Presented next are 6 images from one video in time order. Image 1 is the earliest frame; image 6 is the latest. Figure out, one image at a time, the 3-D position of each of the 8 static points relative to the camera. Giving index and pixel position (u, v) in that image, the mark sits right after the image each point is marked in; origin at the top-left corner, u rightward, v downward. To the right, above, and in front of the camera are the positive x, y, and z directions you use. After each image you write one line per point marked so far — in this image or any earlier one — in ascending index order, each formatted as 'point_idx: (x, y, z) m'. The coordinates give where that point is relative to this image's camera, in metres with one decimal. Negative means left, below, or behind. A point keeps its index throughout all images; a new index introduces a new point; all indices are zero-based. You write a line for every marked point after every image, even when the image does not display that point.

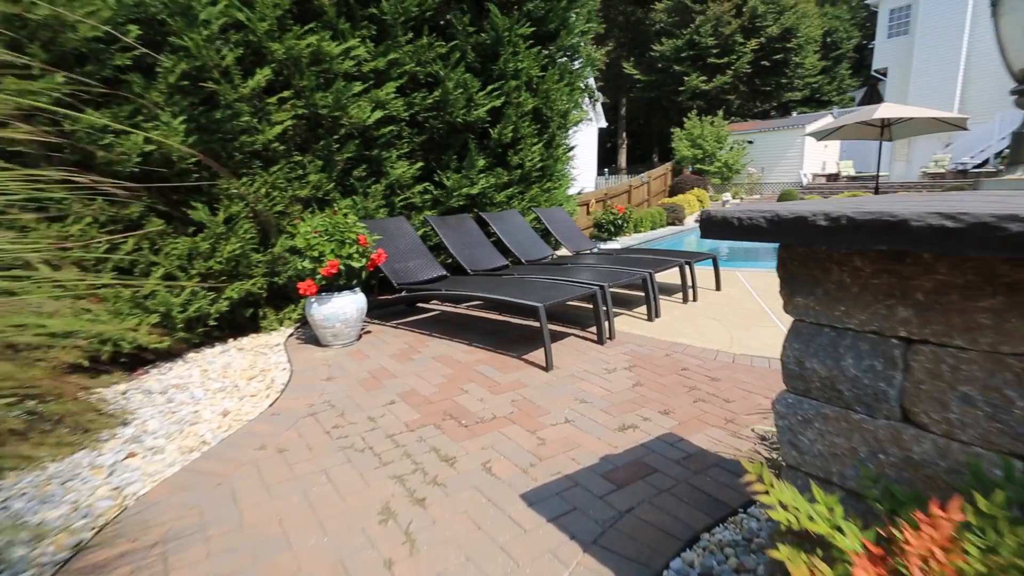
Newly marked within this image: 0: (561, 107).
0: (+0.7, +2.5, +7.5) m
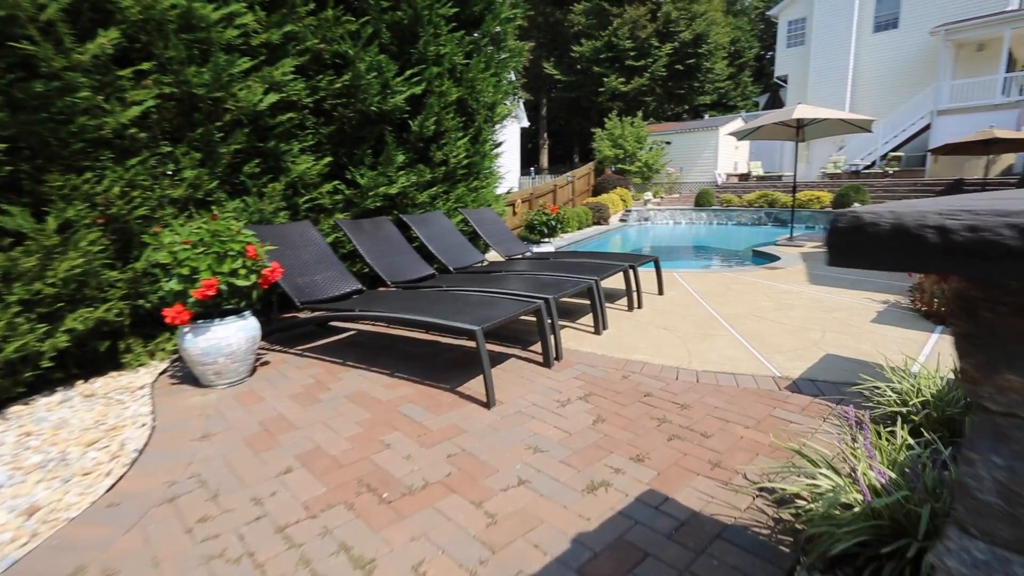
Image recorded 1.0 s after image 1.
0: (-0.3, +2.4, +6.9) m
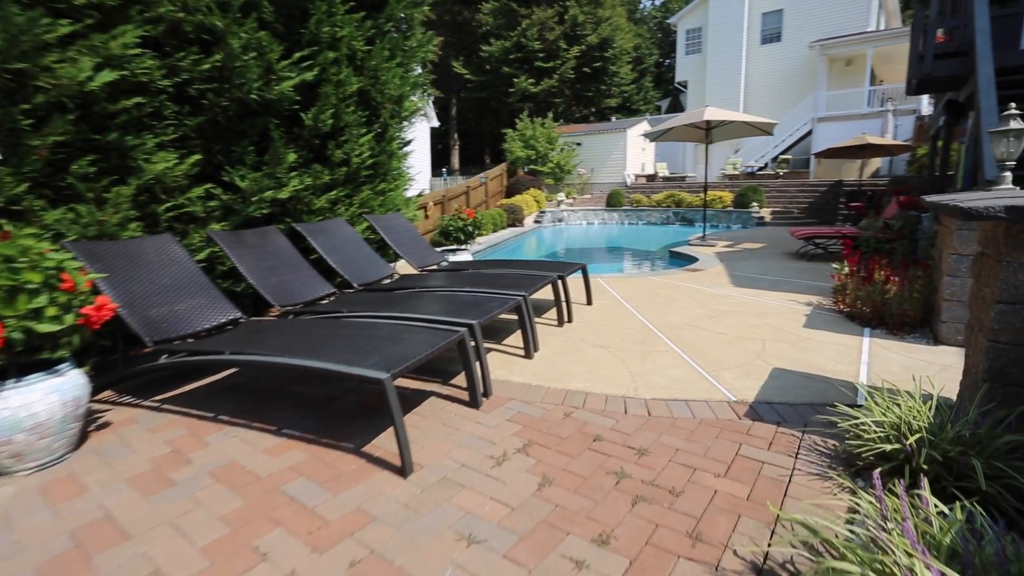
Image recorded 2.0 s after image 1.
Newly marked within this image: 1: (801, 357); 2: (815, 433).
0: (-1.4, +2.2, +6.1) m
1: (+2.1, -0.5, +4.0) m
2: (+1.5, -0.7, +2.7) m
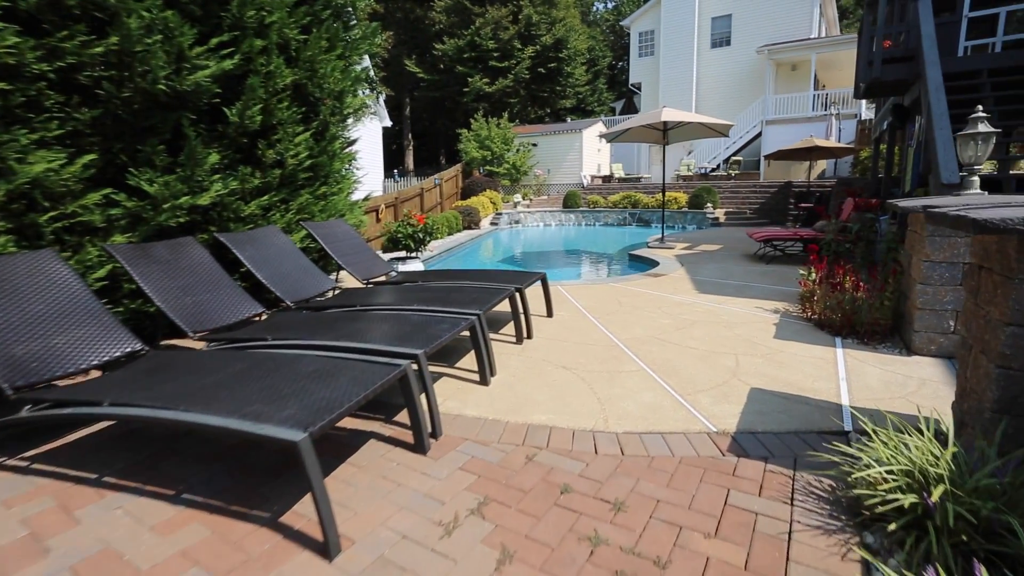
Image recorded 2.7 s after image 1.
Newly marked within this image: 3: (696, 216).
0: (-1.9, +2.1, +5.6) m
1: (+1.8, -0.6, +3.7) m
2: (+1.3, -0.8, +2.4) m
3: (+6.5, +2.6, +19.2) m
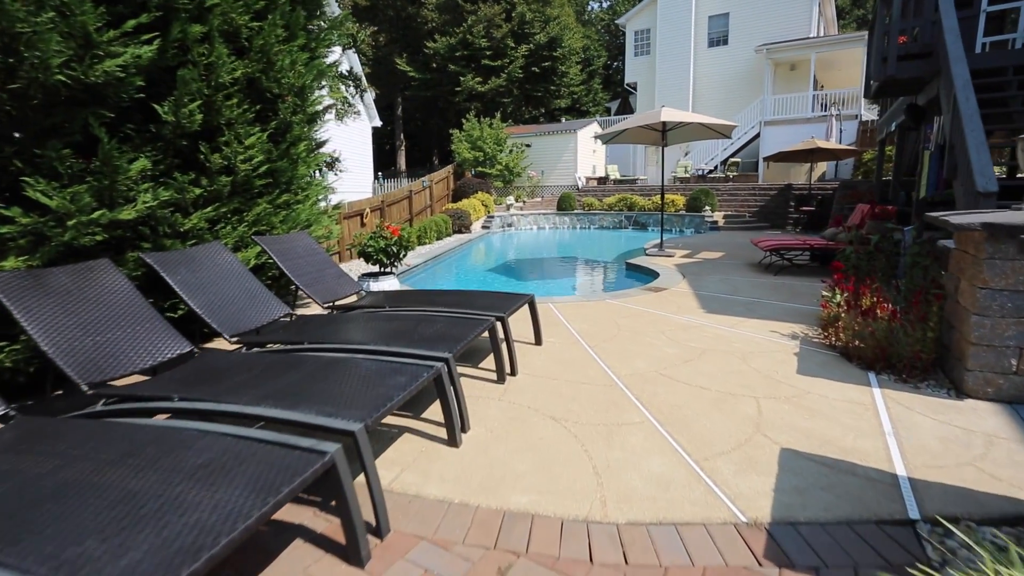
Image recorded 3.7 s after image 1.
0: (-2.0, +1.9, +4.9) m
1: (+1.7, -0.8, +3.1) m
2: (+1.2, -1.0, +1.8) m
3: (+6.3, +2.4, +18.6) m
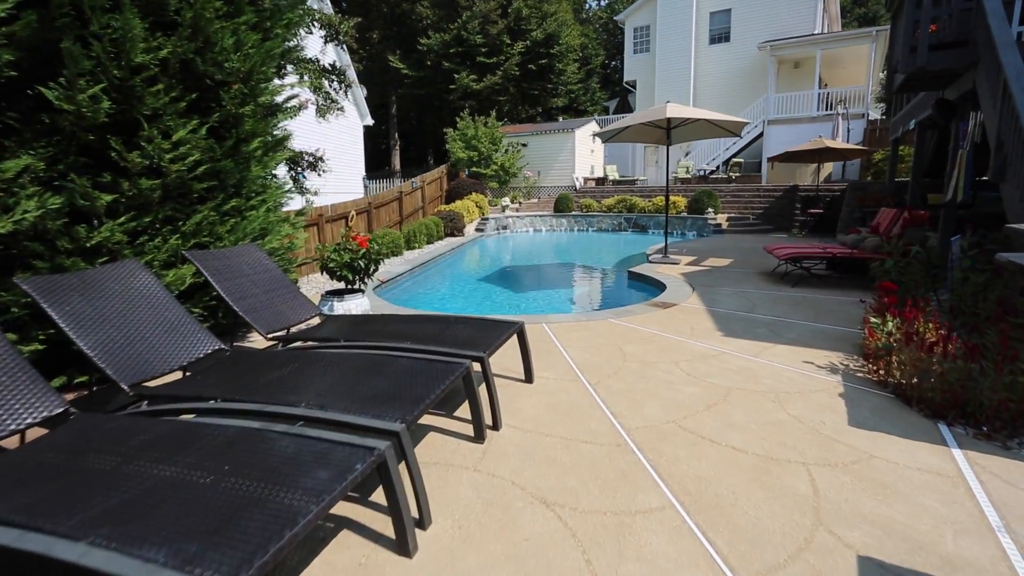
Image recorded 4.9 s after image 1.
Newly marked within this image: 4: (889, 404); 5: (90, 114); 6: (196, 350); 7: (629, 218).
0: (-2.1, +1.7, +4.1) m
1: (+1.6, -1.0, +2.3) m
2: (+1.1, -1.2, +1.0) m
3: (+6.1, +2.2, +17.9) m
4: (+2.4, -0.8, +3.5) m
5: (-2.5, +1.0, +3.2) m
6: (-1.9, -0.4, +3.3) m
7: (+4.2, +2.5, +19.4) m
